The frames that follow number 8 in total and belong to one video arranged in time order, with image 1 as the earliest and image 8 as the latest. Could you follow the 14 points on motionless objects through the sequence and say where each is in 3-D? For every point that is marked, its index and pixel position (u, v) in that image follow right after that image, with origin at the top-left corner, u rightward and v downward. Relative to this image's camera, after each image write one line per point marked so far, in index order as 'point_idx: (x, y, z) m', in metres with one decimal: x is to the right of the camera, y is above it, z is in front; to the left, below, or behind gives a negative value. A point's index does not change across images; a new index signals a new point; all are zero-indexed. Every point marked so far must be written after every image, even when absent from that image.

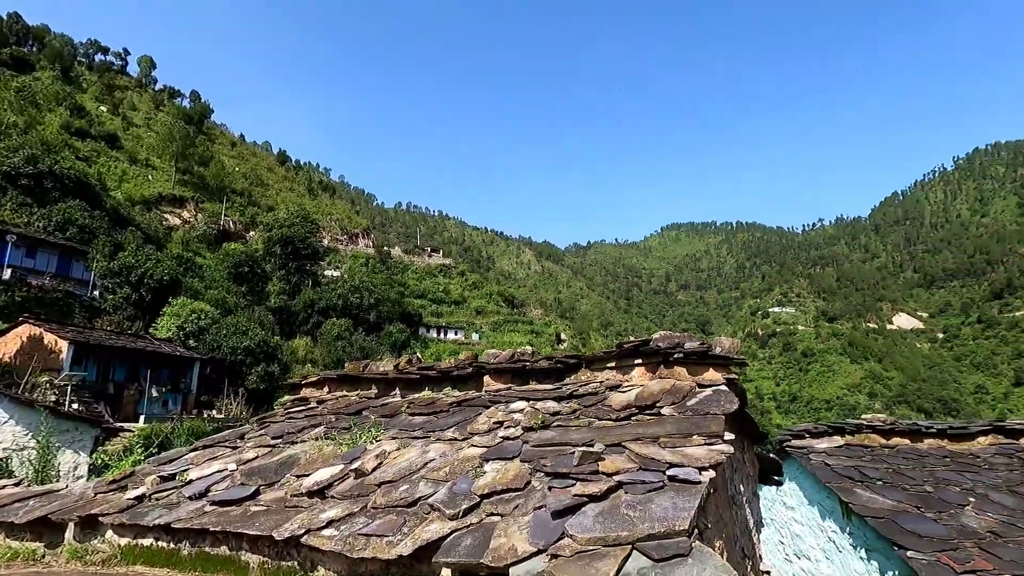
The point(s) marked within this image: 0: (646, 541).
0: (+0.5, -1.0, +2.1) m
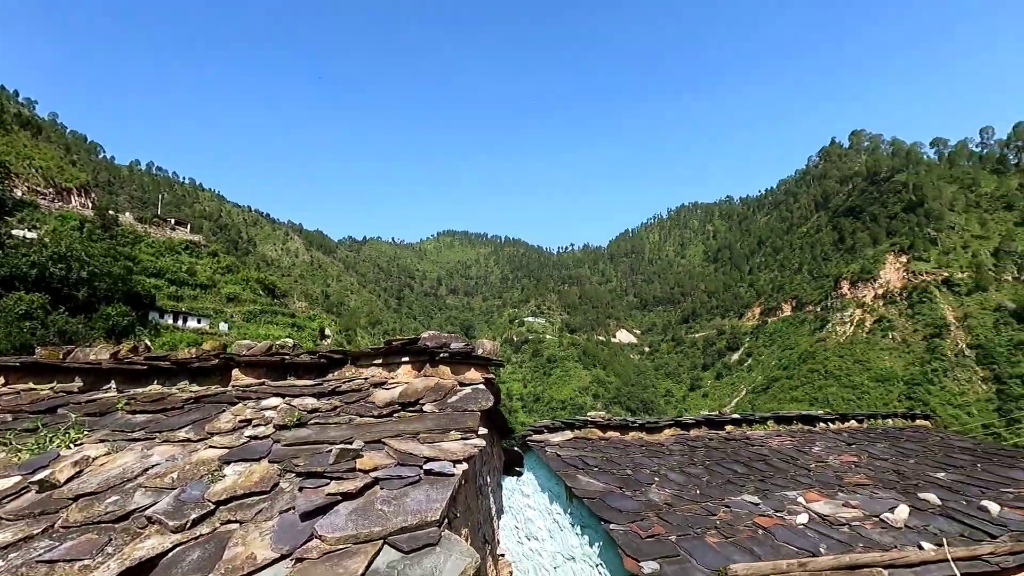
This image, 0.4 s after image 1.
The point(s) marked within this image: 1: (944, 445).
0: (-0.5, -1.0, +2.1) m
1: (+6.8, -2.5, +8.4) m
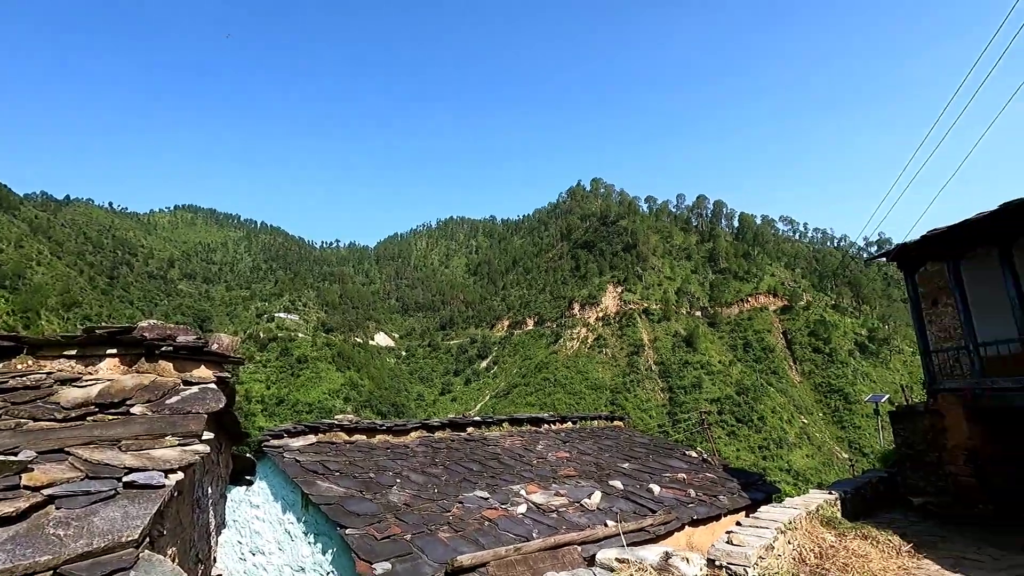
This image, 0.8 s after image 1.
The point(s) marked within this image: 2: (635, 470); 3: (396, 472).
0: (-1.4, -0.9, +1.7) m
1: (+2.3, -3.0, +10.4) m
2: (+2.0, -2.9, +8.5) m
3: (-1.5, -2.3, +6.7) m
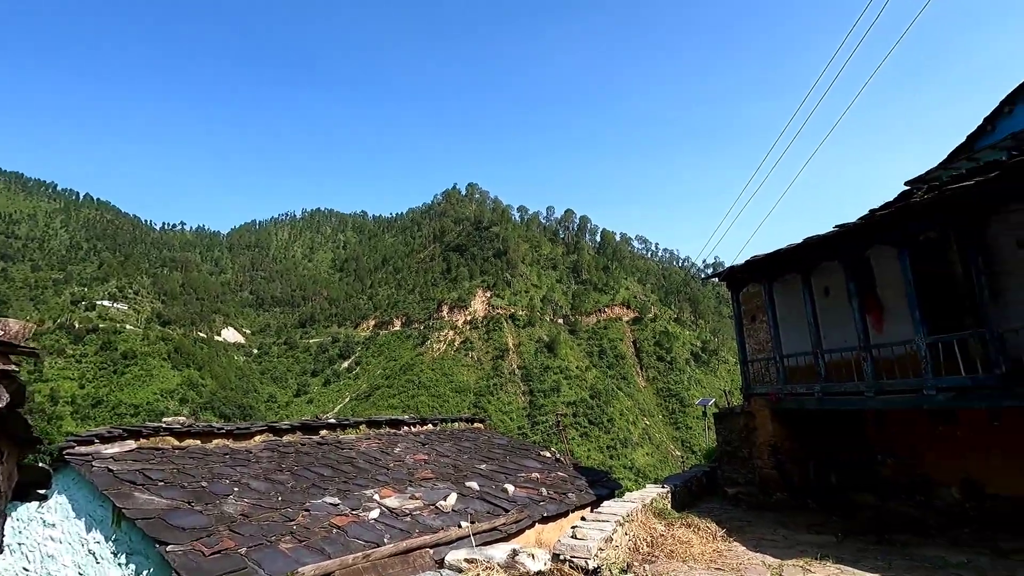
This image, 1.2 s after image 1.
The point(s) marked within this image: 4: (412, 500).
0: (-1.9, -0.8, +1.3) m
1: (-0.5, -3.1, +10.6) m
2: (-0.3, -3.0, +8.6) m
3: (-3.2, -2.2, +6.1) m
4: (-1.2, -2.7, +6.7) m
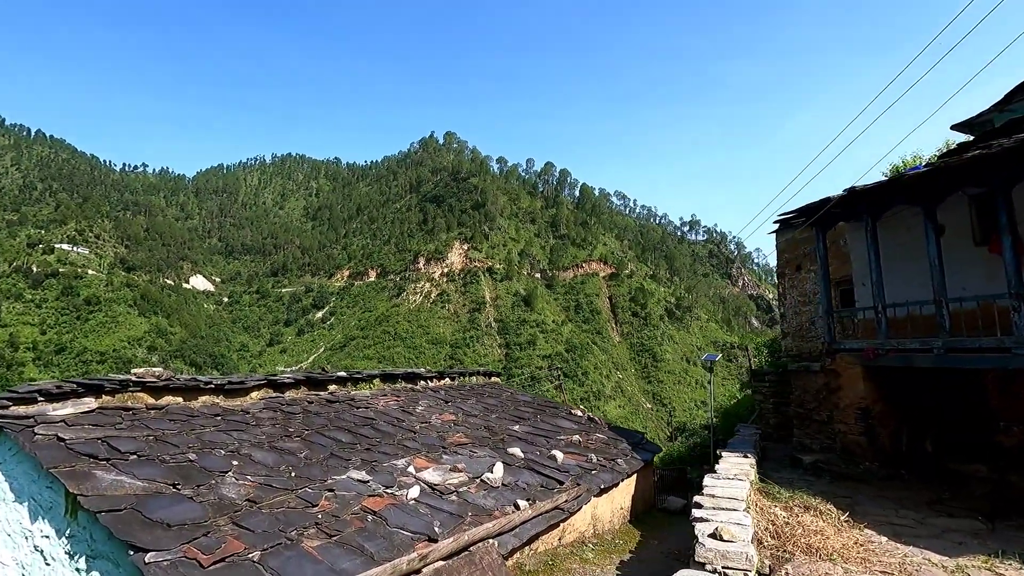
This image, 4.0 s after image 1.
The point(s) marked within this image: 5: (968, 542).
0: (-0.9, -0.5, -0.1) m
1: (0.0, -2.0, +9.4) m
2: (+0.2, -2.0, +7.4) m
3: (-2.5, -1.4, +4.7) m
4: (-0.6, -1.9, +5.4) m
5: (+3.8, -2.1, +4.4) m
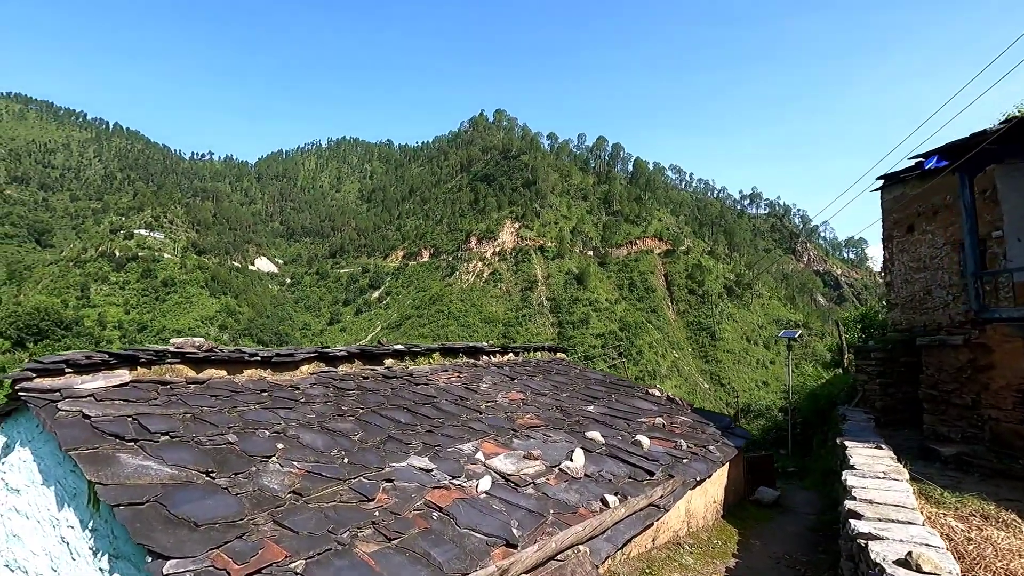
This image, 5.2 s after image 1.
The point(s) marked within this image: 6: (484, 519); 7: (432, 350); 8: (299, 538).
0: (-0.7, -0.3, -0.9) m
1: (+1.1, -1.4, +8.6) m
2: (+1.2, -1.6, +6.6) m
3: (-1.8, -1.1, +4.1) m
4: (+0.1, -1.5, +4.6) m
5: (+4.4, -1.7, +3.2) m
6: (-0.2, -1.5, +3.5) m
7: (-1.1, -0.8, +7.1) m
8: (-1.1, -1.4, +2.9) m
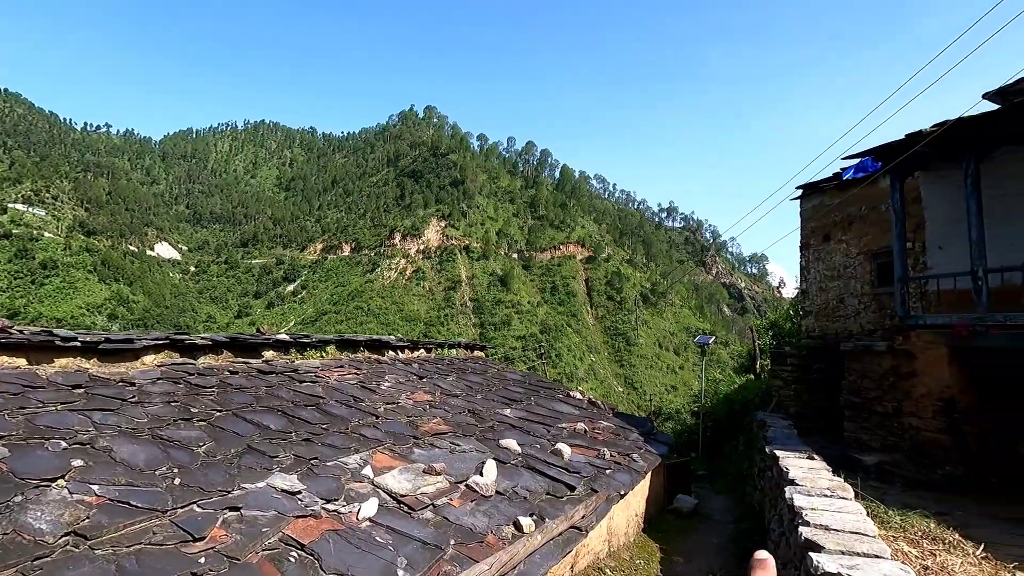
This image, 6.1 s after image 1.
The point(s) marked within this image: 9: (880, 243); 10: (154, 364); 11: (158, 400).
0: (-0.6, -0.1, -1.8) m
1: (-0.2, -1.3, +7.8) m
2: (+0.1, -1.5, +5.9) m
3: (-2.4, -0.9, +3.0) m
4: (-0.6, -1.4, +3.8) m
5: (+3.8, -1.8, +3.1) m
6: (-0.8, -1.4, +2.7) m
7: (-2.1, -0.6, +6.1) m
8: (-1.6, -1.1, +1.9) m
9: (+6.2, +0.7, +8.9) m
10: (-2.9, -0.6, +4.4) m
11: (-2.5, -0.8, +3.8) m
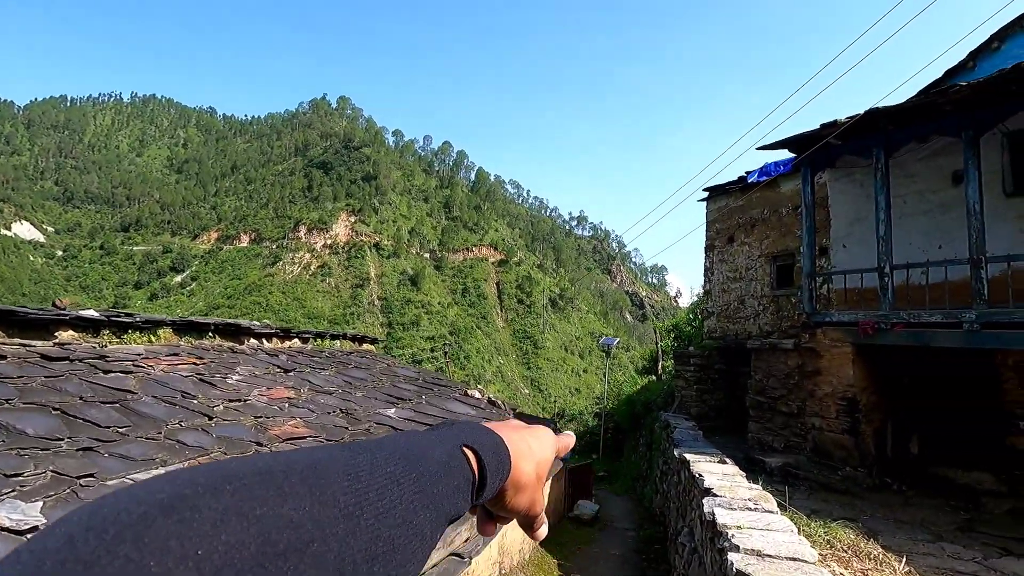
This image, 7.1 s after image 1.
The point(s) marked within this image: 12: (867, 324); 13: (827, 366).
0: (-0.4, +0.1, -2.6) m
1: (-1.6, -1.1, +6.9) m
2: (-1.0, -1.3, +5.0) m
3: (-3.0, -0.6, +1.8) m
4: (-1.3, -1.1, +2.9) m
5: (+3.1, -1.7, +2.8) m
6: (-1.3, -1.1, +1.7) m
7: (-3.2, -0.4, +4.9) m
8: (-2.0, -0.9, +0.8) m
9: (+4.6, +0.7, +9.0) m
10: (-3.7, -0.3, +3.1) m
11: (-3.2, -0.5, +2.5) m
12: (+3.4, -0.4, +5.1) m
13: (+3.2, -0.8, +5.4) m
